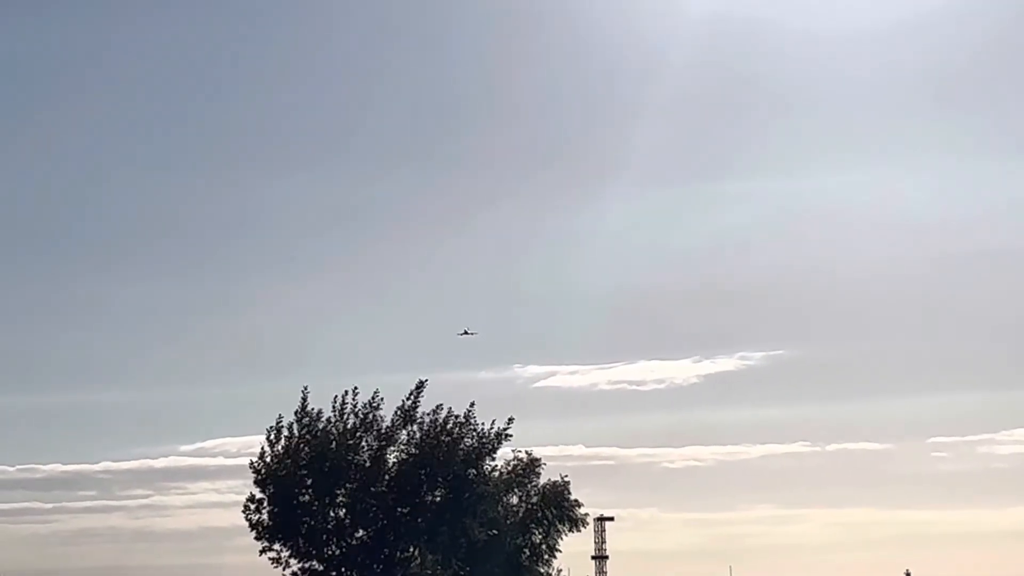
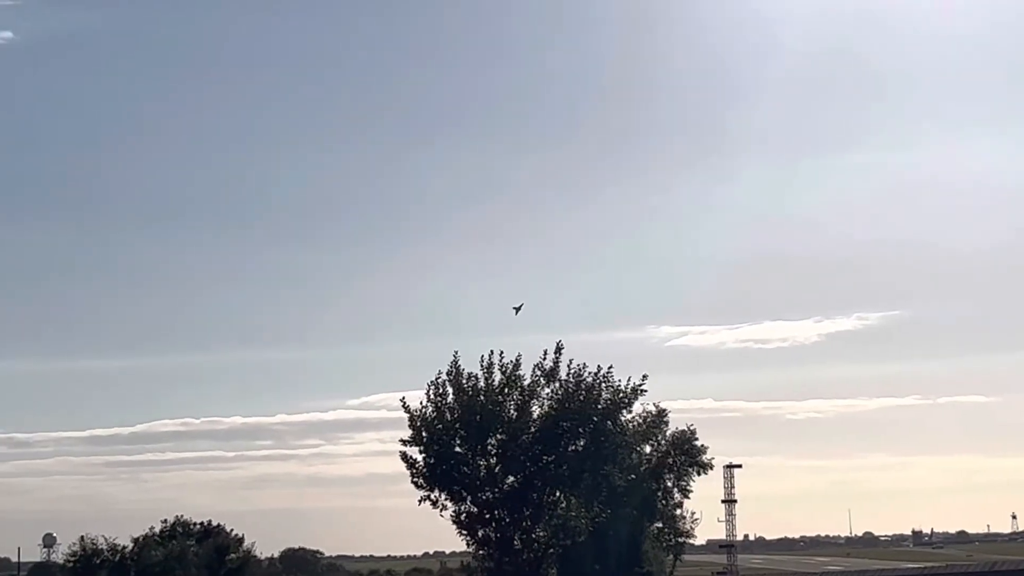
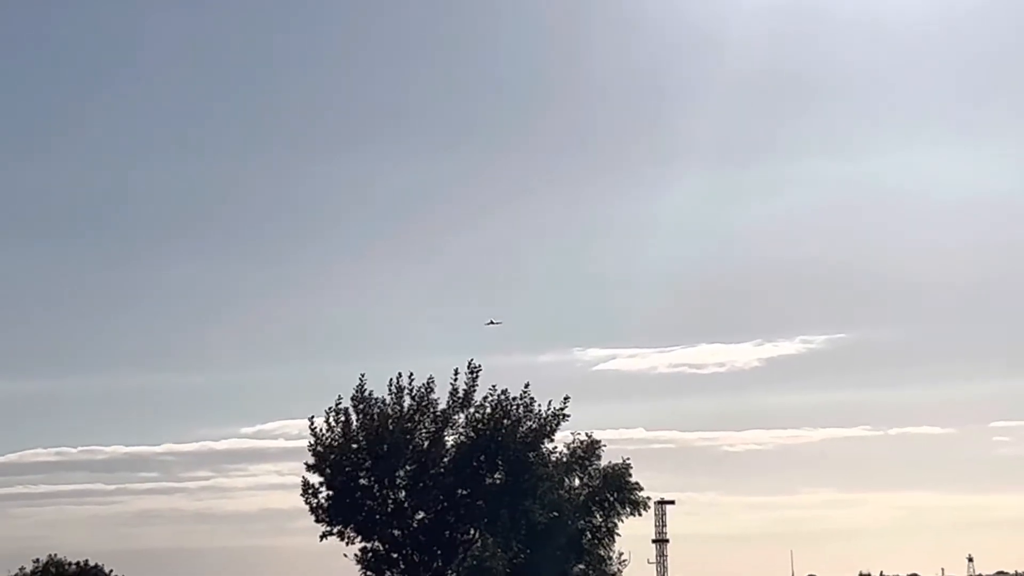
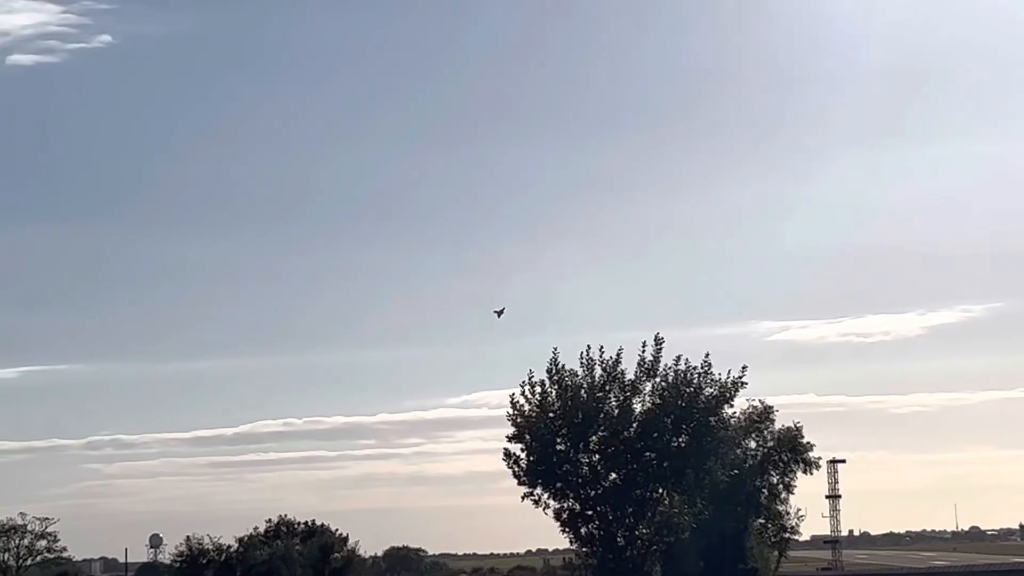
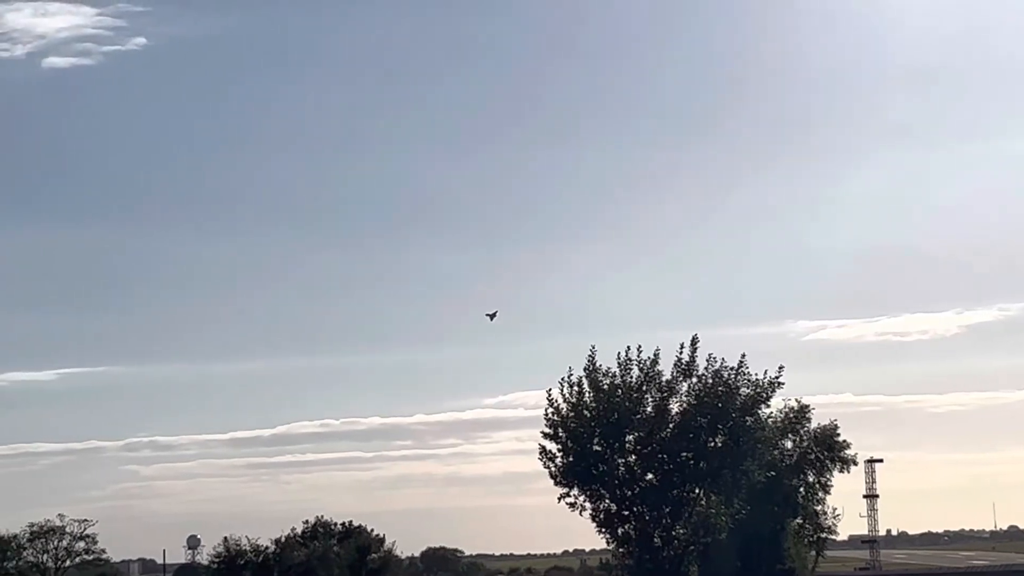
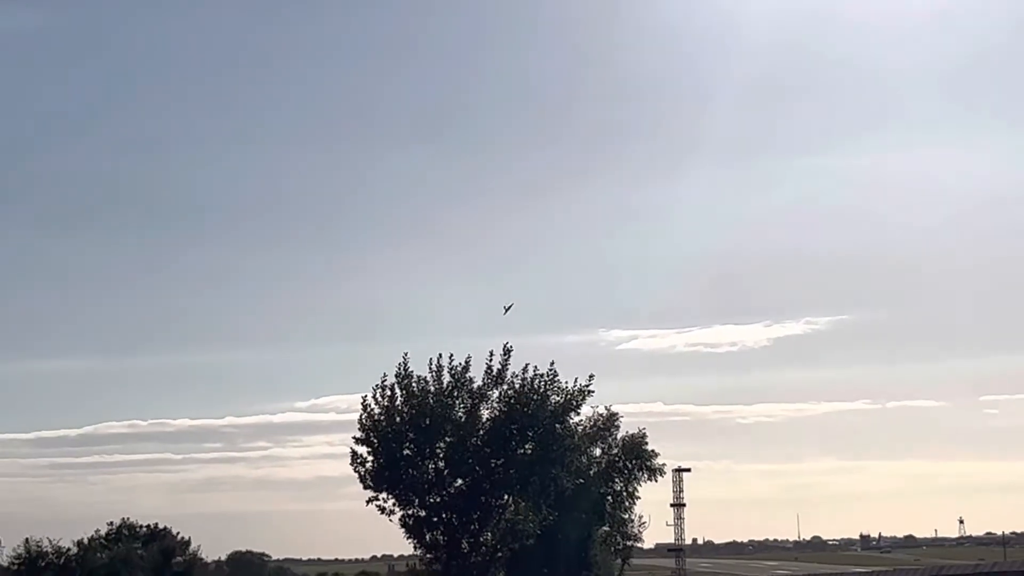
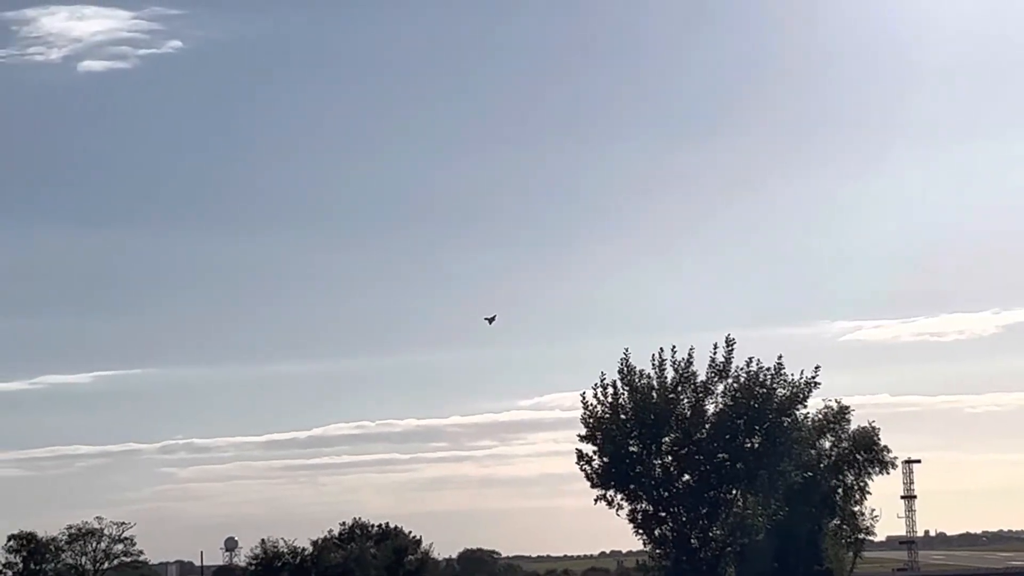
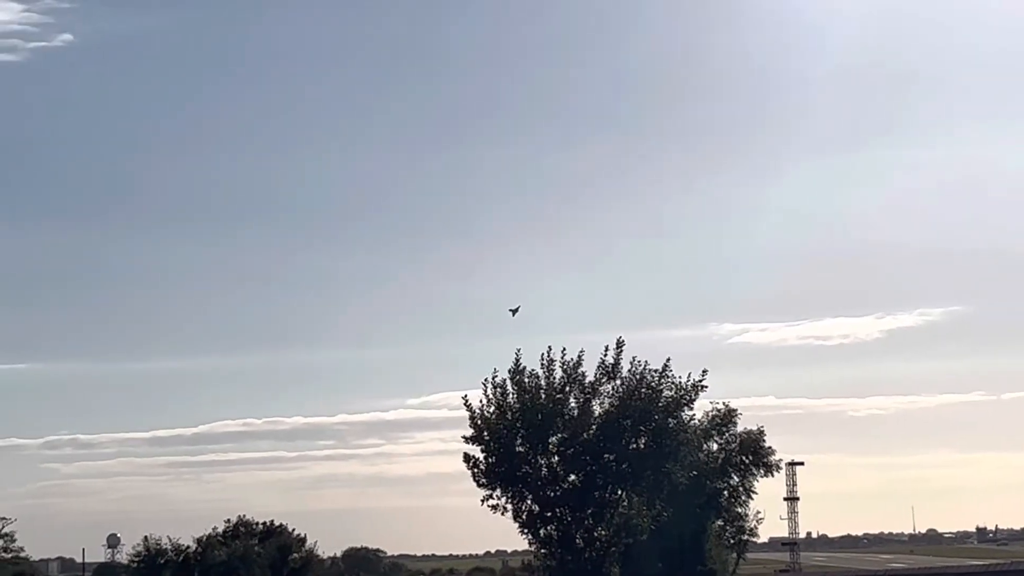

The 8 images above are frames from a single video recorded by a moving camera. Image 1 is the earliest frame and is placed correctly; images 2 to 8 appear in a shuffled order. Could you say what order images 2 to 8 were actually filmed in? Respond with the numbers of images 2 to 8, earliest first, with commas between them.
3, 6, 2, 8, 4, 5, 7
